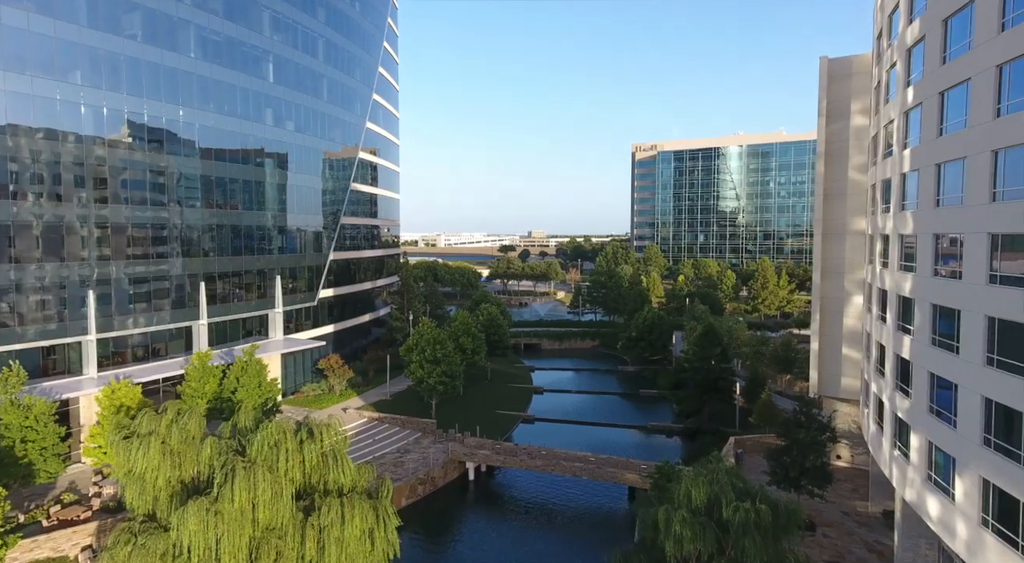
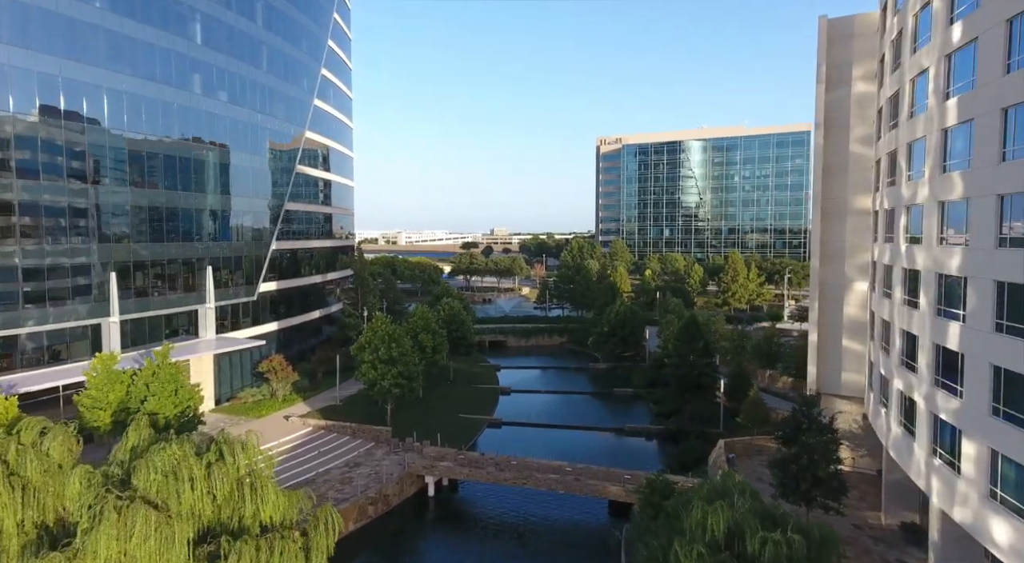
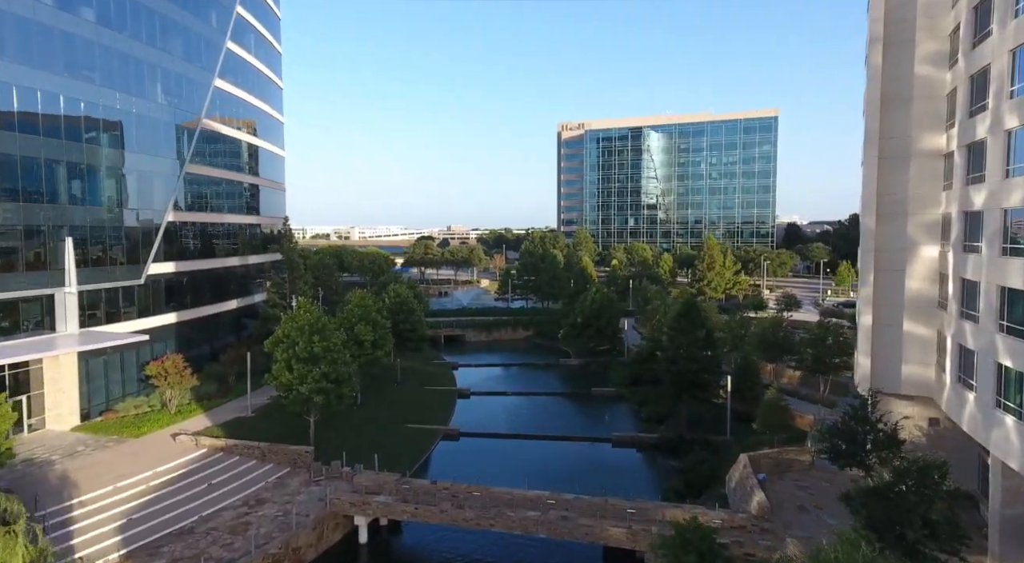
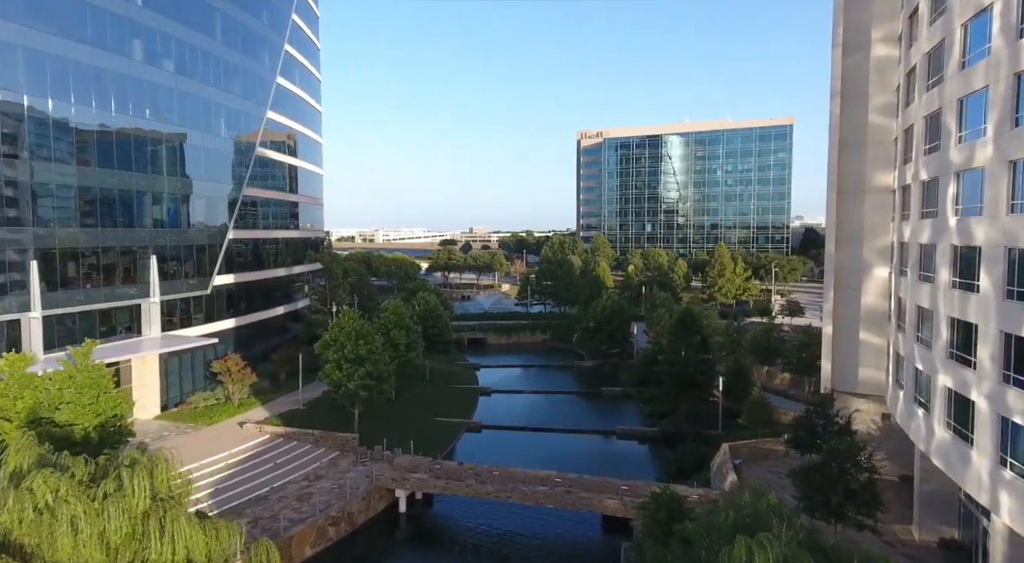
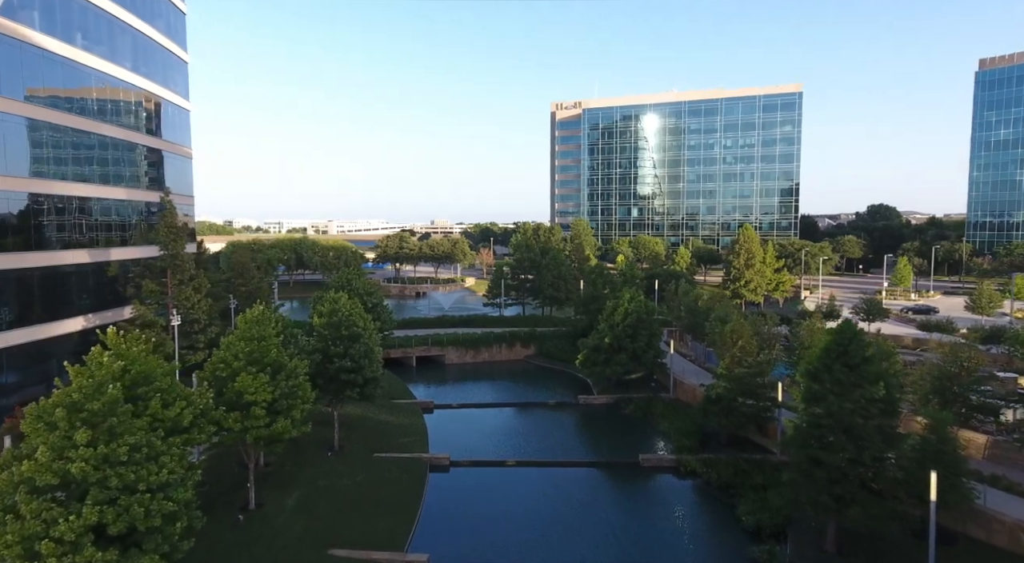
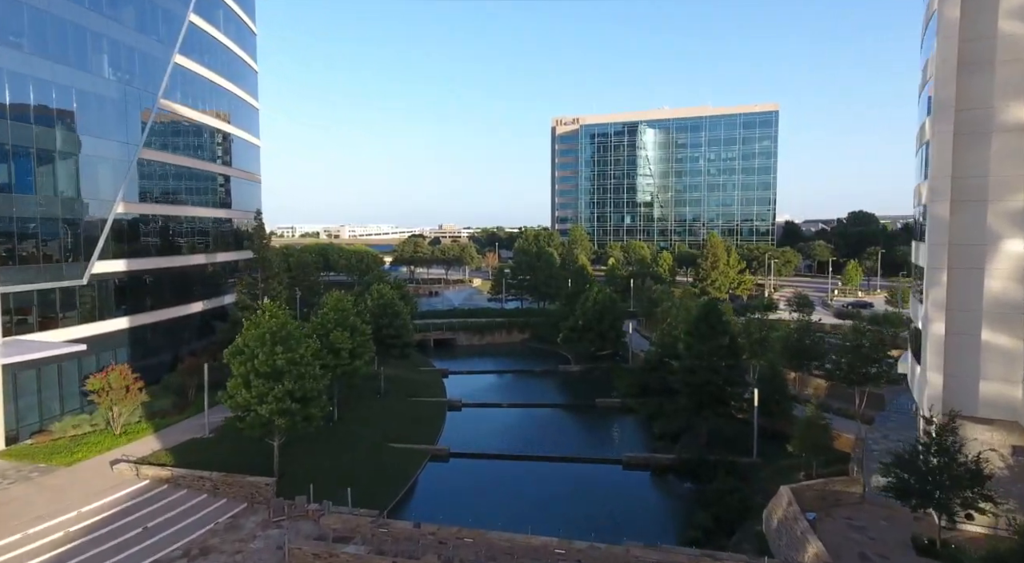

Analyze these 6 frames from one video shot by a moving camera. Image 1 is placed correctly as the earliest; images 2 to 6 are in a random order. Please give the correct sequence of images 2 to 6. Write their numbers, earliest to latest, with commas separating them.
2, 4, 3, 6, 5
